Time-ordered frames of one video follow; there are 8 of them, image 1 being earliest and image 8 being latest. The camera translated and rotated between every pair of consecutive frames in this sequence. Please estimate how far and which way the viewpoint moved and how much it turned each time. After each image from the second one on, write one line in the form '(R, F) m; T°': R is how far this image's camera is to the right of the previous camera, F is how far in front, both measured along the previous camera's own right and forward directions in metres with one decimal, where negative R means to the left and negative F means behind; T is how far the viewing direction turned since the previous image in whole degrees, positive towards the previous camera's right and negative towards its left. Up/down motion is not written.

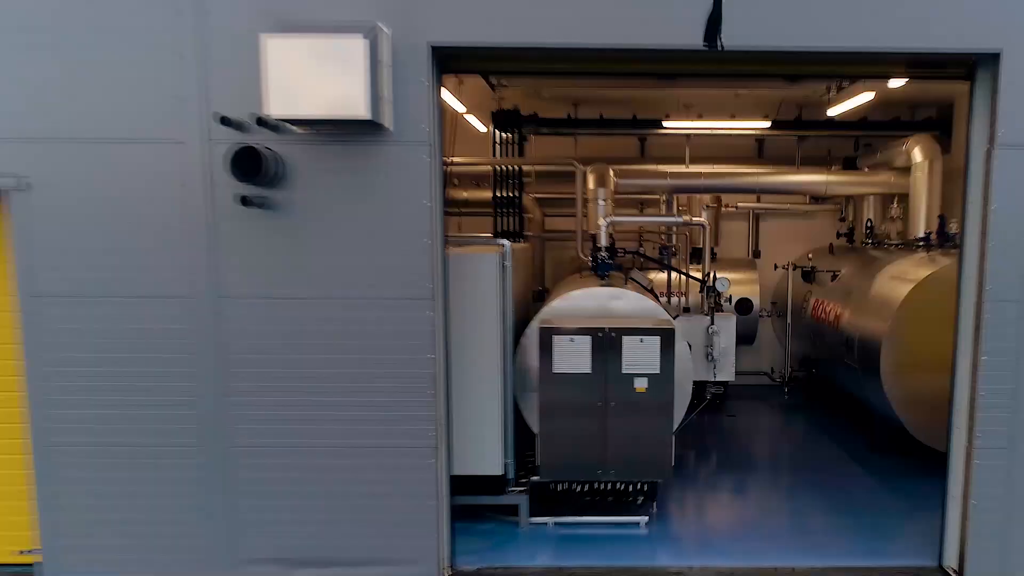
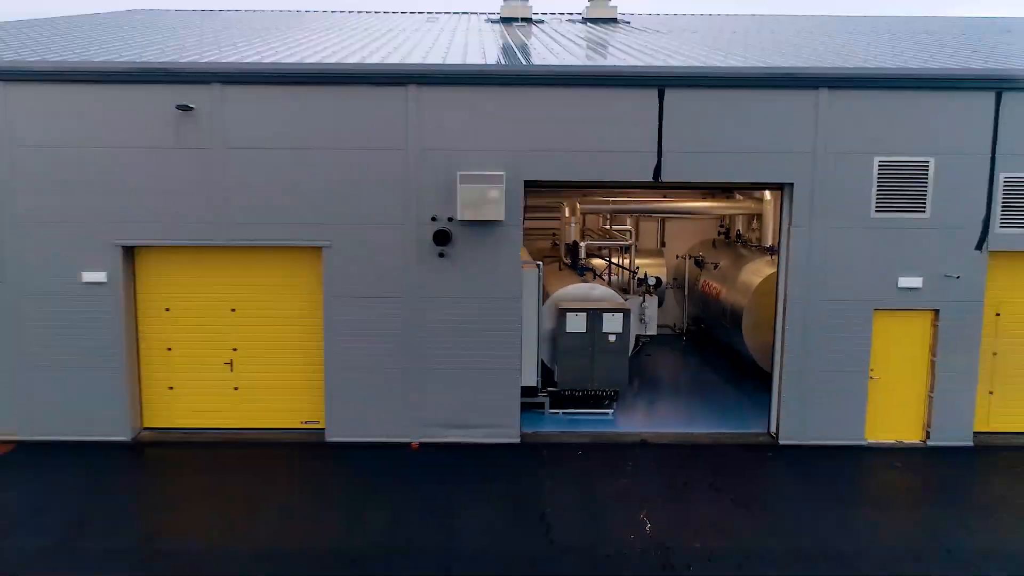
(-0.2, -1.0) m; +5°
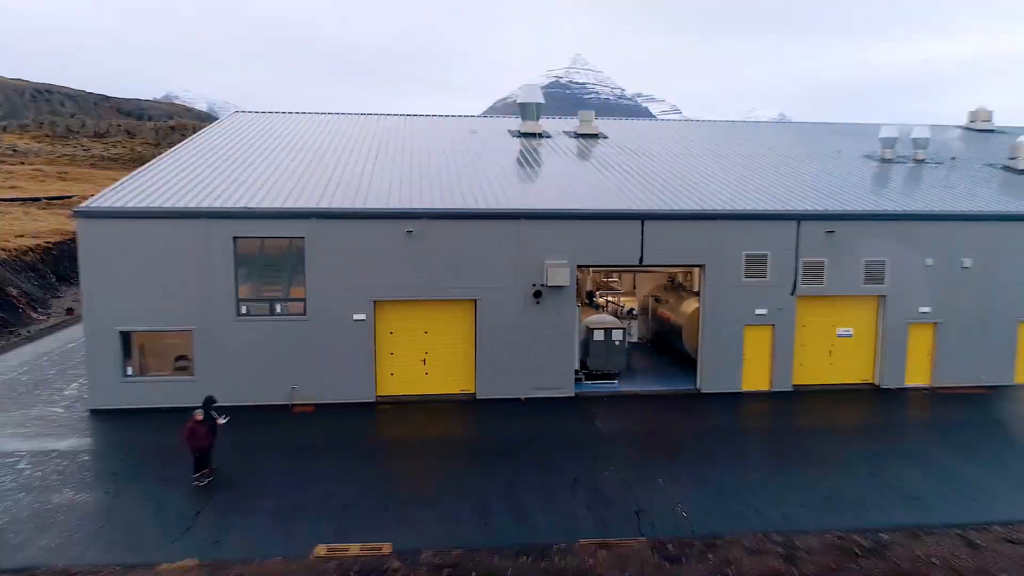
(-0.3, -2.0) m; +2°
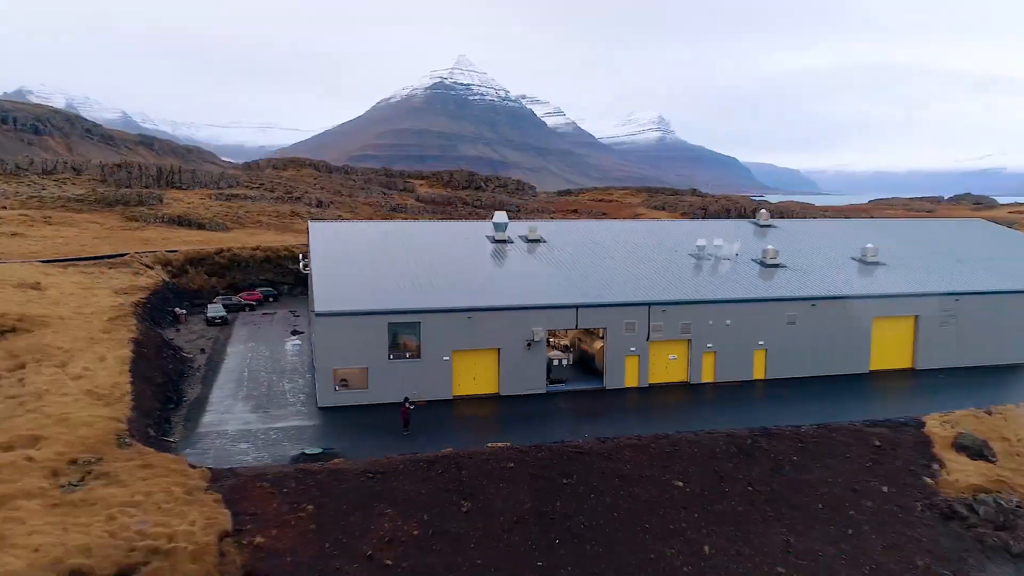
(-0.7, -4.5) m; +5°
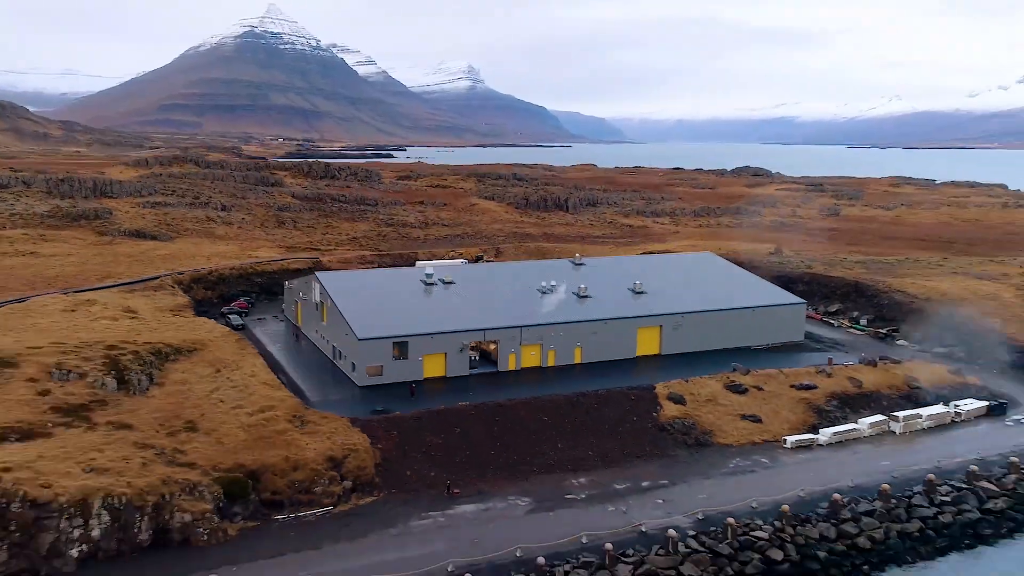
(-1.6, -8.2) m; +8°
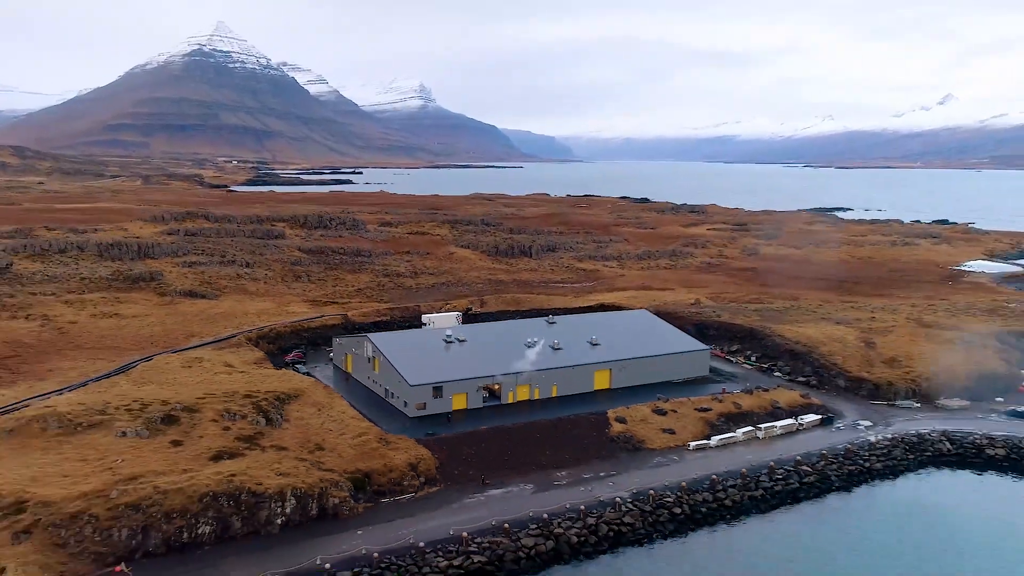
(-0.8, -8.1) m; +2°
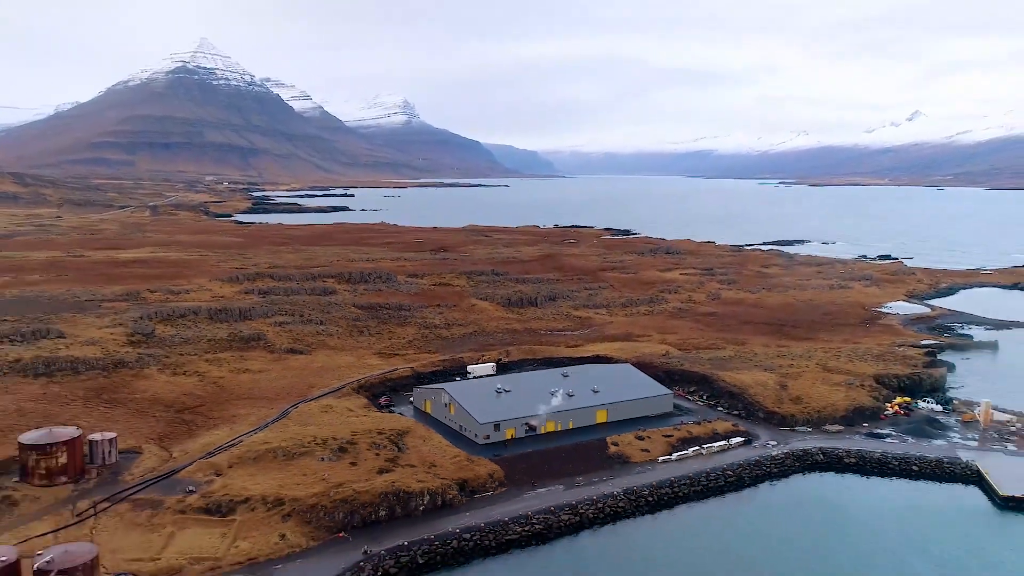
(-1.4, -13.9) m; +1°
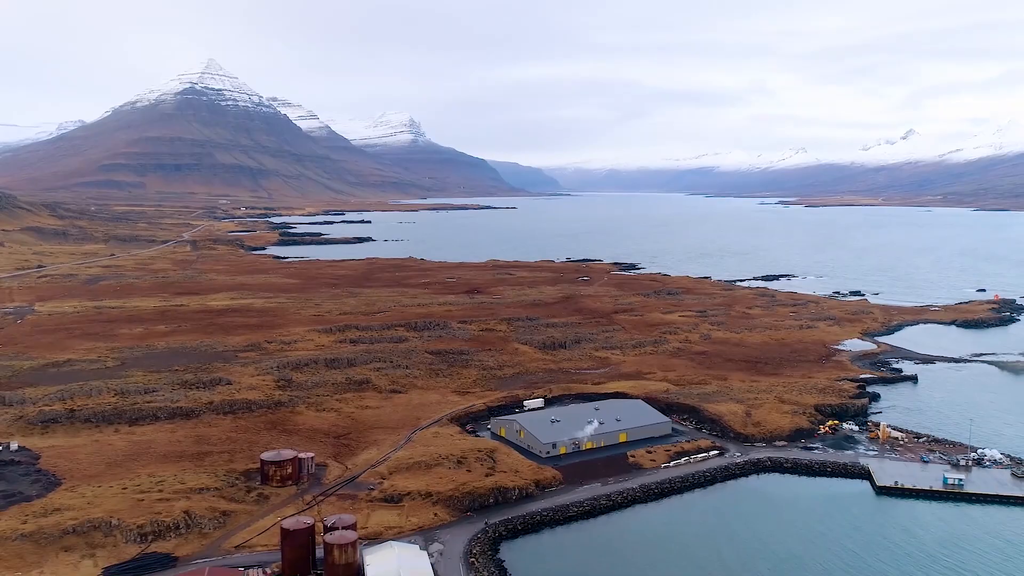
(-2.0, -19.9) m; 0°
